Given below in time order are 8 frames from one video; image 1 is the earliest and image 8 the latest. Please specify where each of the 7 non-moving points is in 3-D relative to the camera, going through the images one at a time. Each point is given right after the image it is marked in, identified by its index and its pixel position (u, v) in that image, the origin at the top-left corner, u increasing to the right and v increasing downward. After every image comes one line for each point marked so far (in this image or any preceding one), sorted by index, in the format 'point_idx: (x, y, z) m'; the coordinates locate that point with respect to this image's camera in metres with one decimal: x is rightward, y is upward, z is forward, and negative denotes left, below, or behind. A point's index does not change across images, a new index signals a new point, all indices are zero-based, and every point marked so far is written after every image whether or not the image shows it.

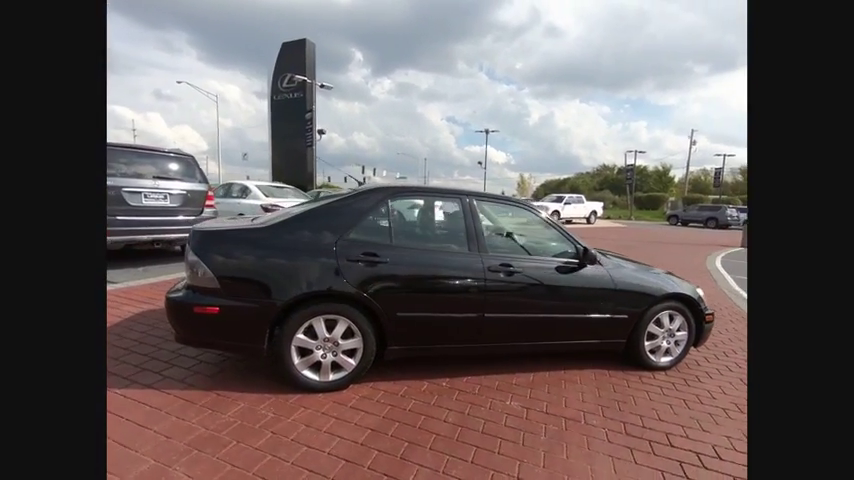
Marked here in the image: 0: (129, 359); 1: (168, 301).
0: (-2.8, -1.1, +3.3) m
1: (-2.1, -0.5, +2.8) m
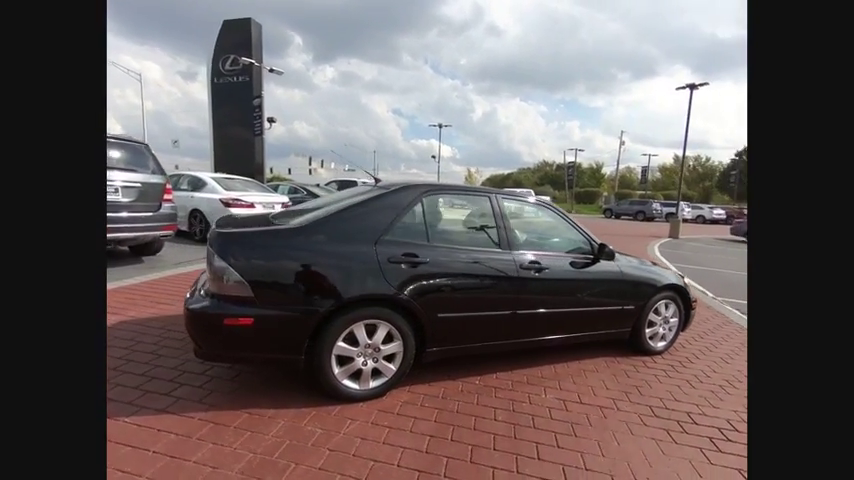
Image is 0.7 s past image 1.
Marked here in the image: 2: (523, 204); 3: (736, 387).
0: (-2.5, -1.2, +2.8) m
1: (-1.7, -0.5, +2.5) m
2: (+1.1, +0.4, +3.6) m
3: (+3.2, -1.5, +3.6) m
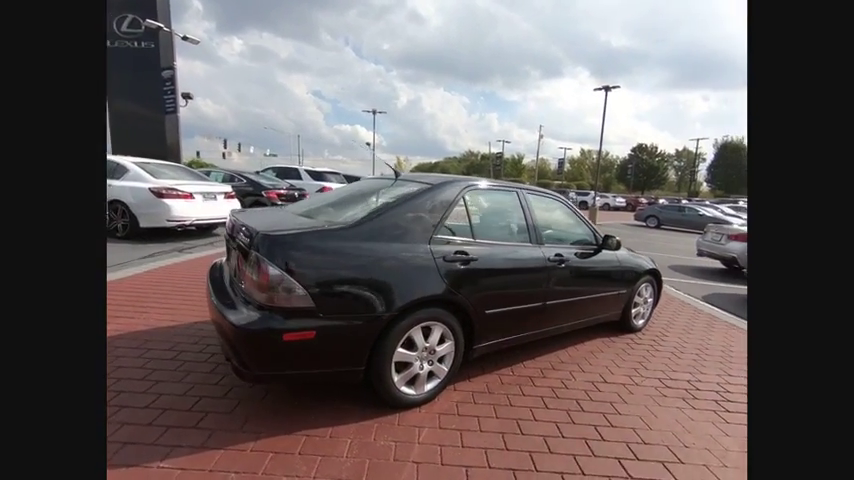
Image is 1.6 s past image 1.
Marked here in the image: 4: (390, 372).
0: (-2.0, -1.2, +2.3) m
1: (-1.2, -0.6, +2.1) m
2: (+1.3, +0.4, +3.8) m
3: (+3.4, -1.4, +4.2) m
4: (-0.3, -0.9, +2.5) m
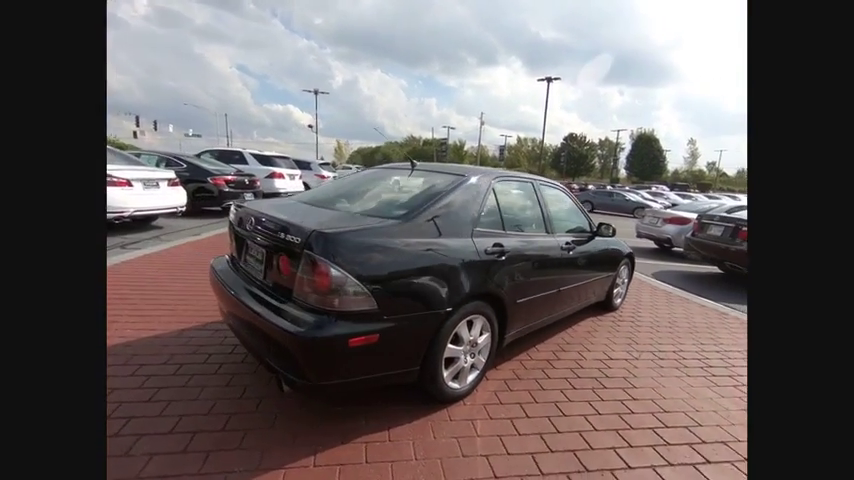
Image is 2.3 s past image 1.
0: (-1.6, -1.2, +2.0) m
1: (-0.7, -0.6, +2.0) m
2: (+1.4, +0.6, +3.9) m
3: (+3.5, -1.2, +4.8) m
4: (+0.1, -0.9, +2.4) m
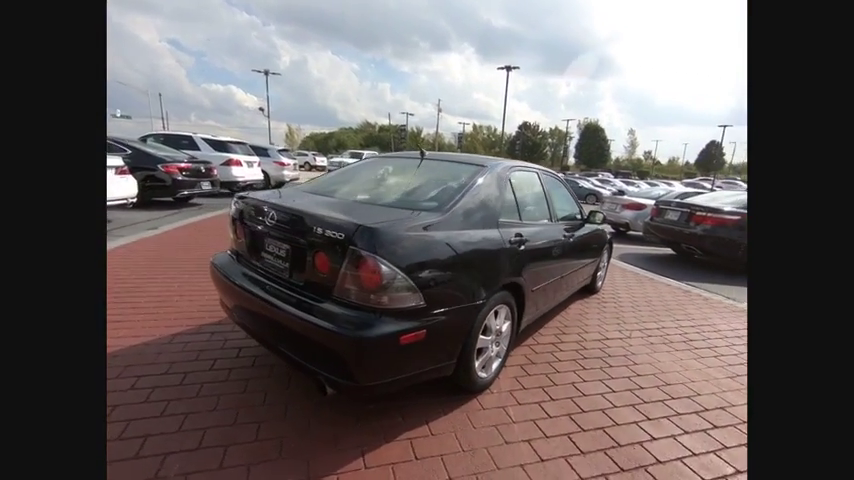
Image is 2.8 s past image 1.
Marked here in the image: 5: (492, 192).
0: (-1.3, -1.2, +1.8) m
1: (-0.4, -0.5, +1.9) m
2: (+1.4, +0.7, +4.0) m
3: (+3.4, -1.0, +5.2) m
4: (+0.3, -0.8, +2.5) m
5: (+0.6, +0.4, +2.9) m
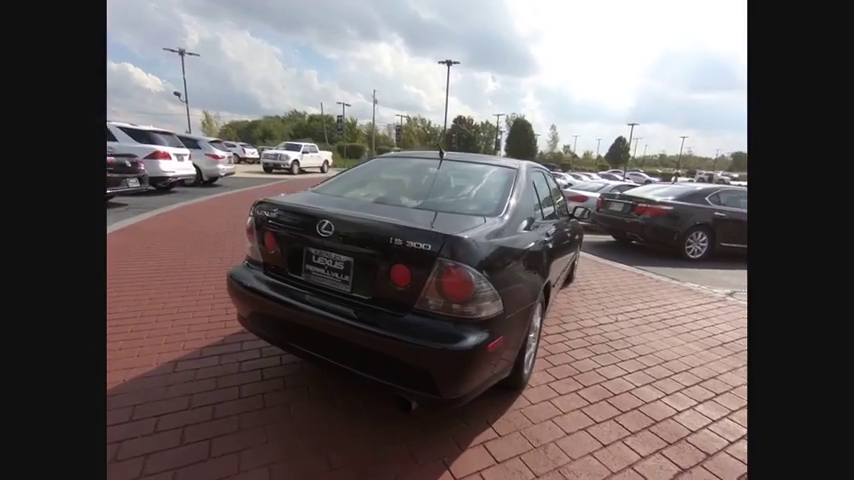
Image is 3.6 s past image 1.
0: (-0.8, -1.3, +1.6) m
1: (+0.1, -0.6, +1.8) m
2: (+1.4, +0.8, +4.2) m
3: (+3.2, -0.8, +5.8) m
4: (+0.7, -0.9, +2.5) m
5: (+0.8, +0.4, +2.9) m
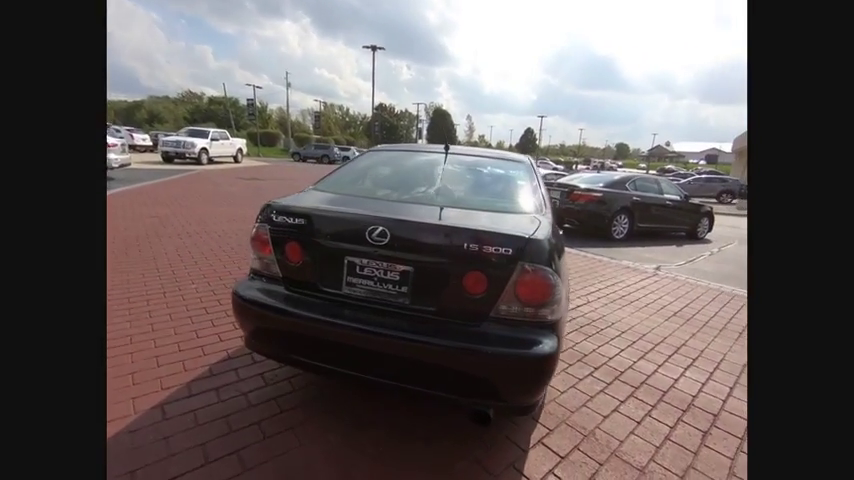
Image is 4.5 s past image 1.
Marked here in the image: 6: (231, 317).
0: (-0.3, -1.3, +1.4) m
1: (+0.5, -0.6, +1.7) m
2: (+1.2, +0.9, +4.4) m
3: (+2.7, -0.6, +6.3) m
4: (+1.0, -0.8, +2.6) m
5: (+0.9, +0.5, +3.0) m
6: (-1.9, -0.8, +3.4) m
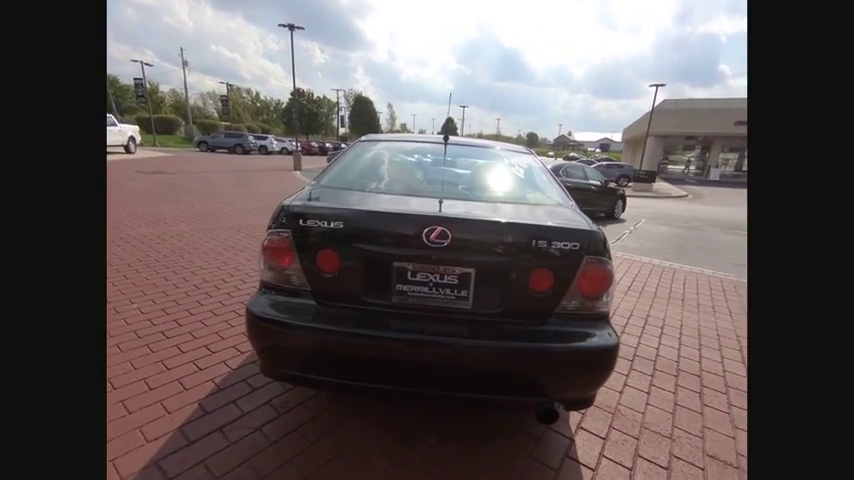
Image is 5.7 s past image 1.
0: (+0.2, -1.4, +1.3) m
1: (+0.8, -0.6, +1.7) m
2: (+0.9, +1.0, +4.4) m
3: (+2.0, -0.3, +6.7) m
4: (+1.1, -0.7, +2.7) m
5: (+0.9, +0.5, +3.0) m
6: (-1.9, -0.8, +2.9) m
